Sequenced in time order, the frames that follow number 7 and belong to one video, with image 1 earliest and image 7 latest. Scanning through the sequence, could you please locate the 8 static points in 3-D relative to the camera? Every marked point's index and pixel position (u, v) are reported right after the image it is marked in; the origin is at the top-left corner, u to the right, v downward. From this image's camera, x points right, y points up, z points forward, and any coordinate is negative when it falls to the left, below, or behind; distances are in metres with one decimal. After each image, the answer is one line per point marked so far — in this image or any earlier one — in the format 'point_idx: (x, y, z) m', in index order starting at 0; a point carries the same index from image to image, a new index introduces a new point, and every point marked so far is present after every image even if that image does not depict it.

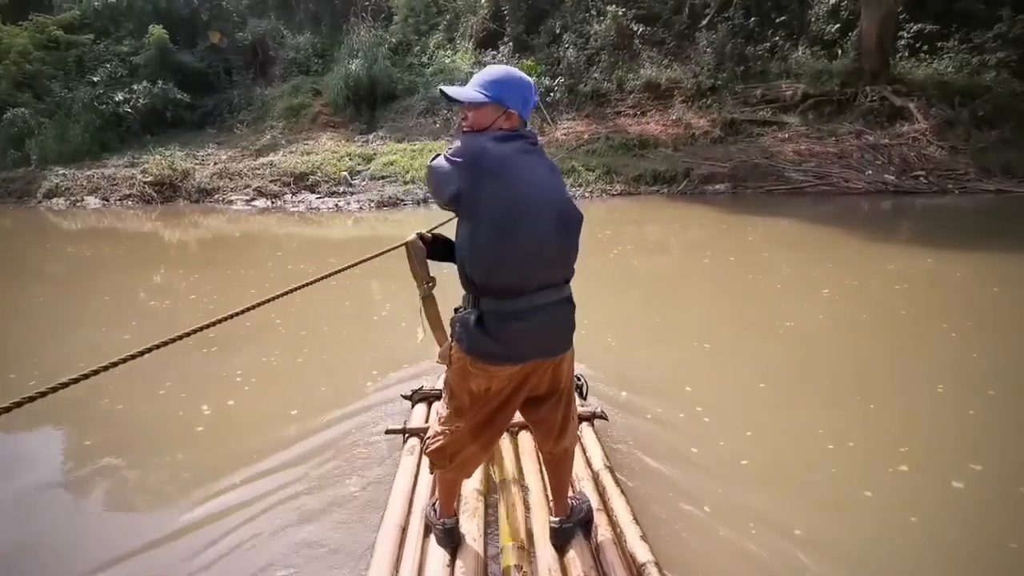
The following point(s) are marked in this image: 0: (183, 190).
0: (-4.3, +1.2, +10.0) m
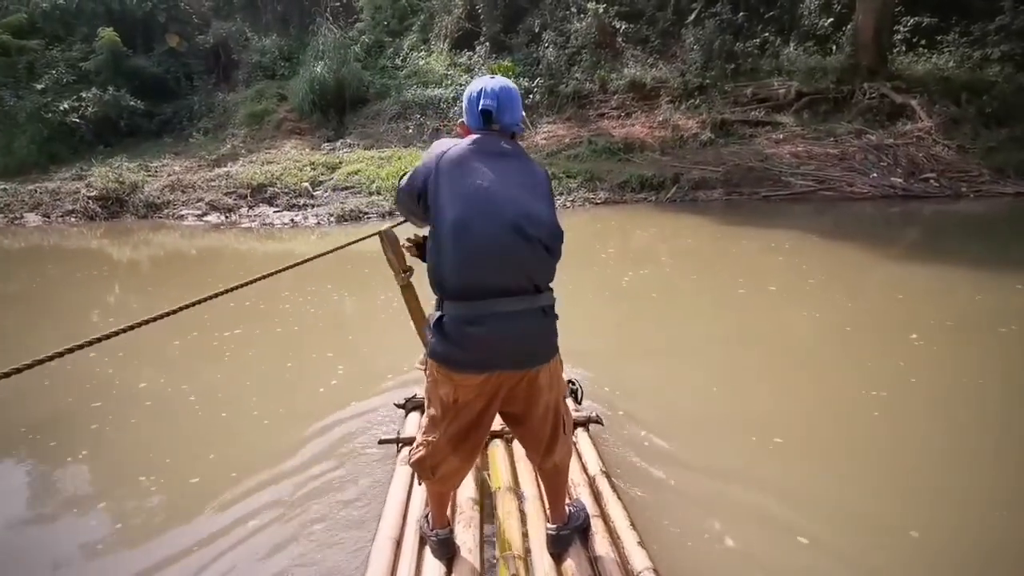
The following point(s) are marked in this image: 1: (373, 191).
0: (-4.5, +1.0, +9.3) m
1: (-1.6, +1.1, +8.7) m
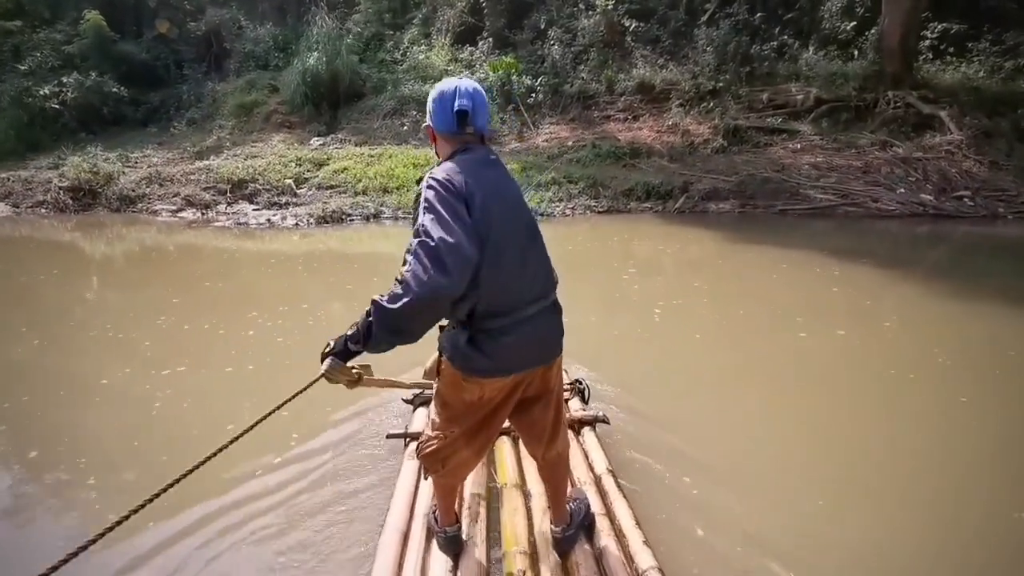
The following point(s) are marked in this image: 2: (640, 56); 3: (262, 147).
0: (-4.6, +1.0, +8.7) m
1: (-1.7, +1.0, +8.2) m
2: (+1.8, +3.3, +11.2) m
3: (-3.1, +1.7, +9.6) m
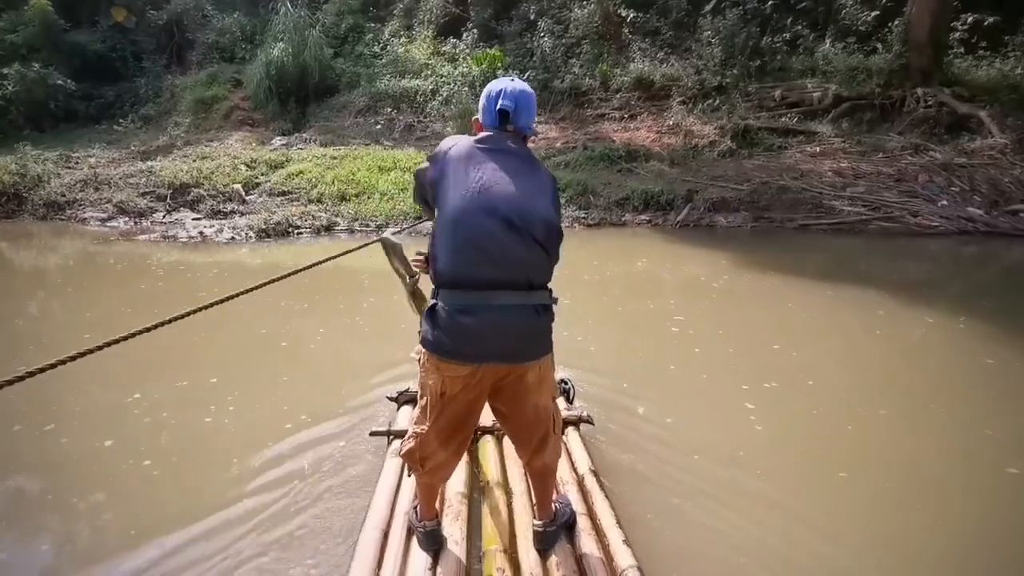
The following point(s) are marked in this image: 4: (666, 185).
0: (-4.7, +0.8, +7.8) m
1: (-1.9, +0.8, +7.2) m
2: (+1.7, +3.1, +10.3) m
3: (-3.3, +1.6, +8.6) m
4: (+1.5, +1.0, +7.7) m
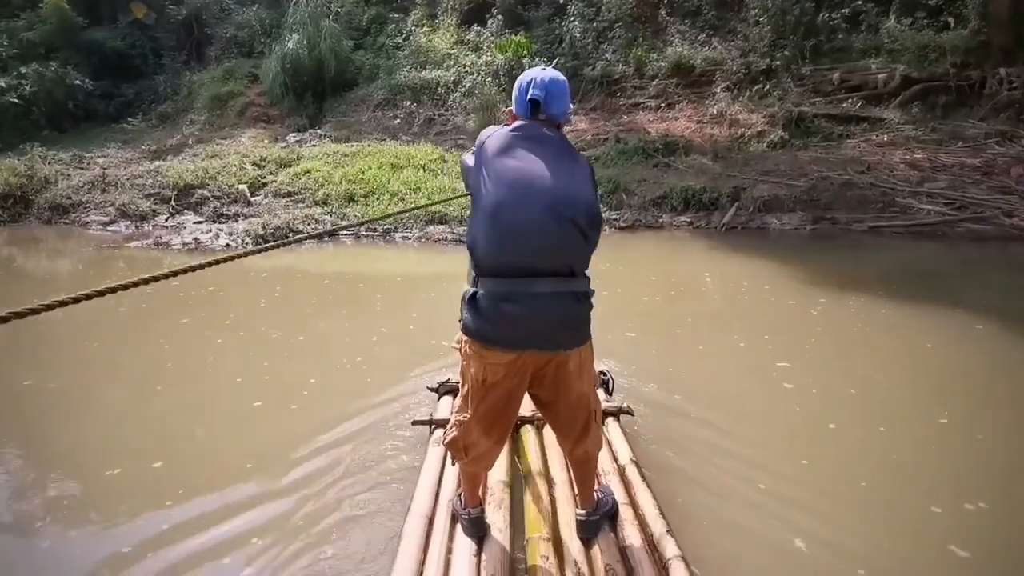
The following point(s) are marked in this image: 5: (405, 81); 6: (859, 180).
0: (-4.5, +0.8, +7.4) m
1: (-1.6, +0.8, +6.7) m
2: (+2.0, +3.1, +9.5) m
3: (-3.0, +1.5, +8.2) m
4: (+1.8, +1.0, +7.0) m
5: (-1.2, +2.4, +9.1) m
6: (+2.9, +1.0, +6.8) m
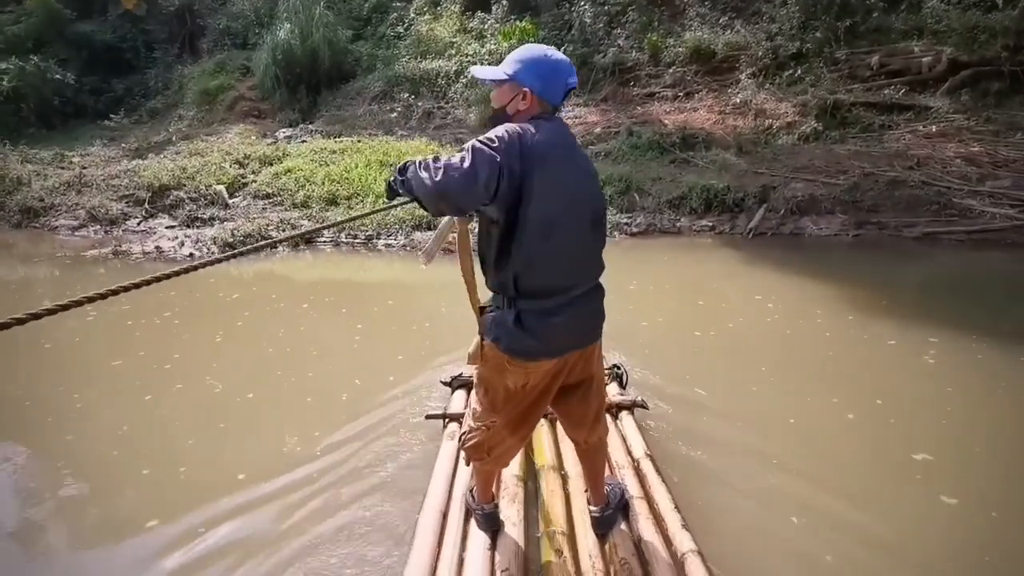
0: (-4.4, +0.7, +6.9) m
1: (-1.6, +0.7, +6.1) m
2: (+2.1, +3.0, +8.9) m
3: (-2.9, +1.4, +7.7) m
4: (+1.8, +0.9, +6.4) m
5: (-1.2, +2.4, +8.5) m
6: (+2.9, +0.9, +6.1) m
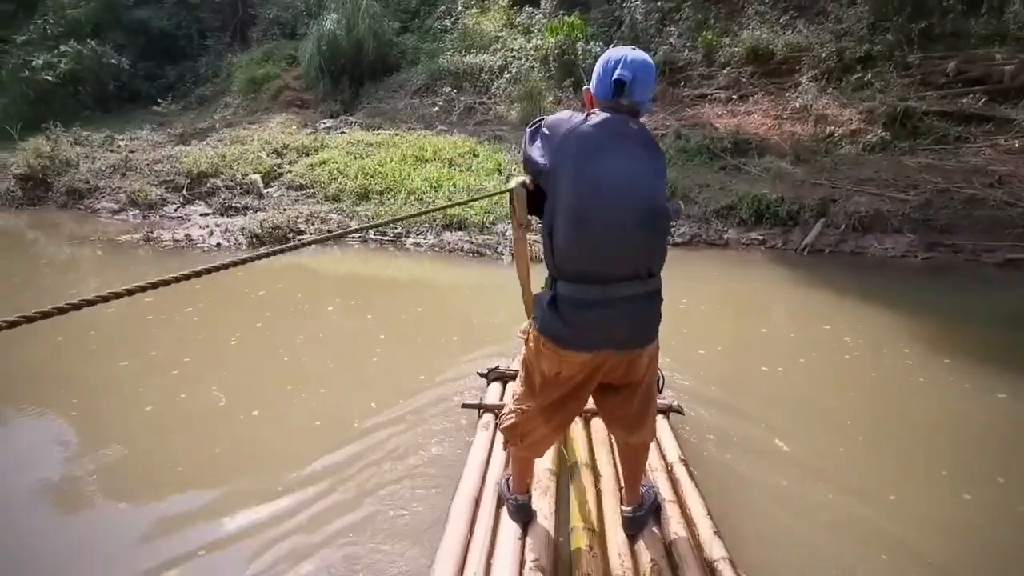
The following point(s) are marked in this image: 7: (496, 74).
0: (-4.1, +0.9, +6.9) m
1: (-1.3, +0.7, +6.0) m
2: (+2.7, +2.9, +8.5) m
3: (-2.5, +1.5, +7.6) m
4: (+2.1, +0.8, +6.0) m
5: (-0.6, +2.4, +8.3) m
6: (+3.3, +0.7, +5.7) m
7: (-0.1, +2.2, +8.1) m
